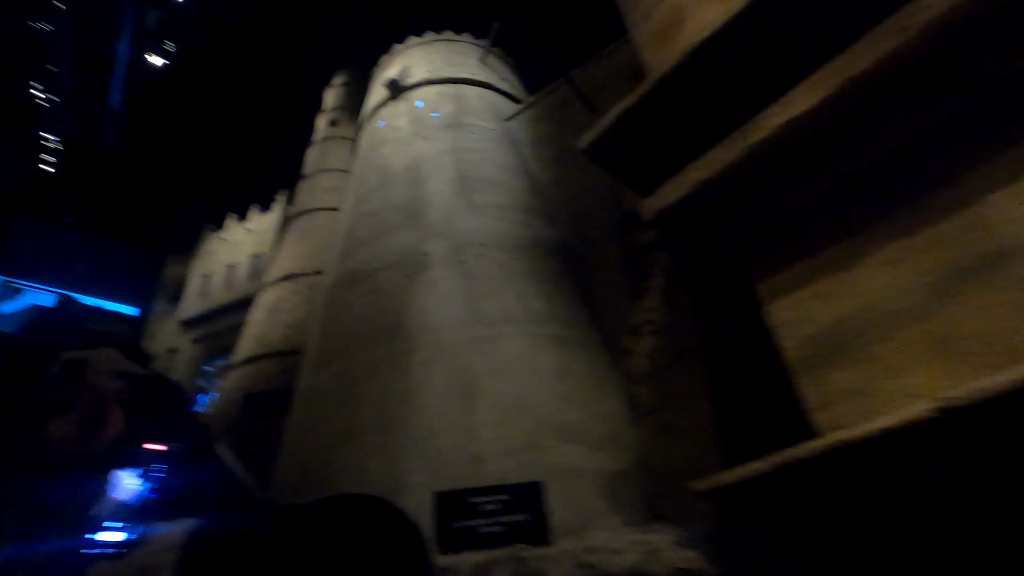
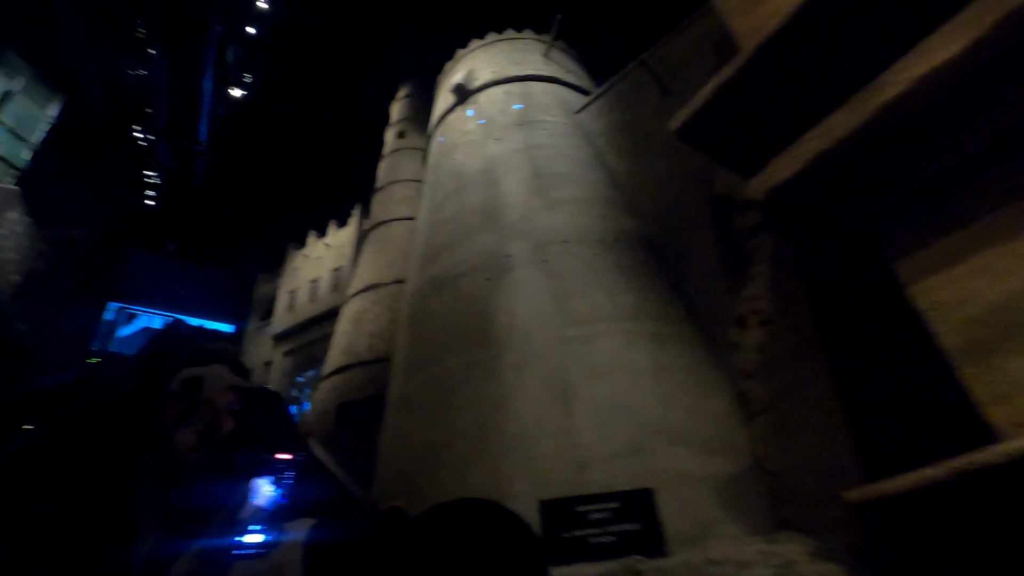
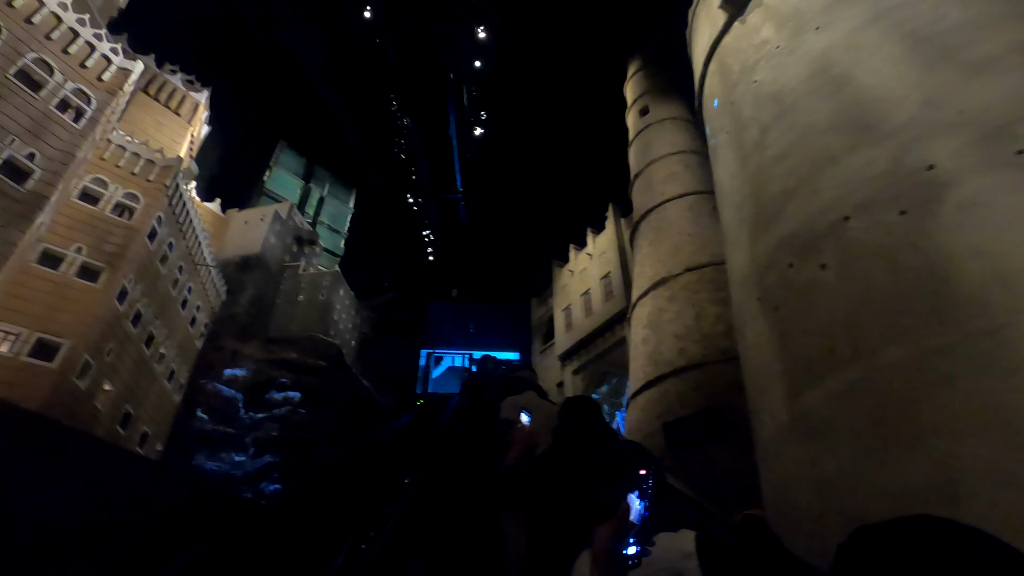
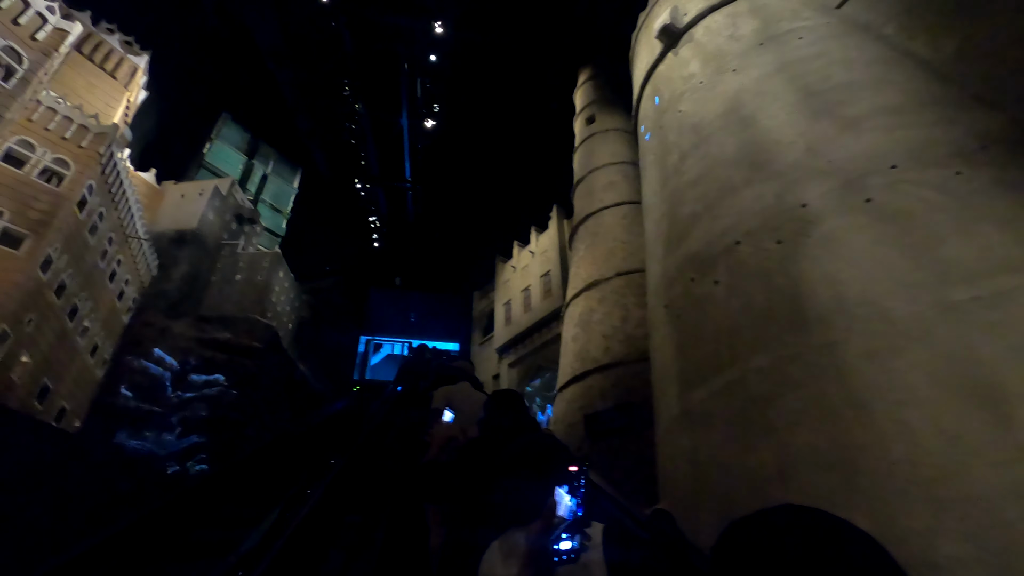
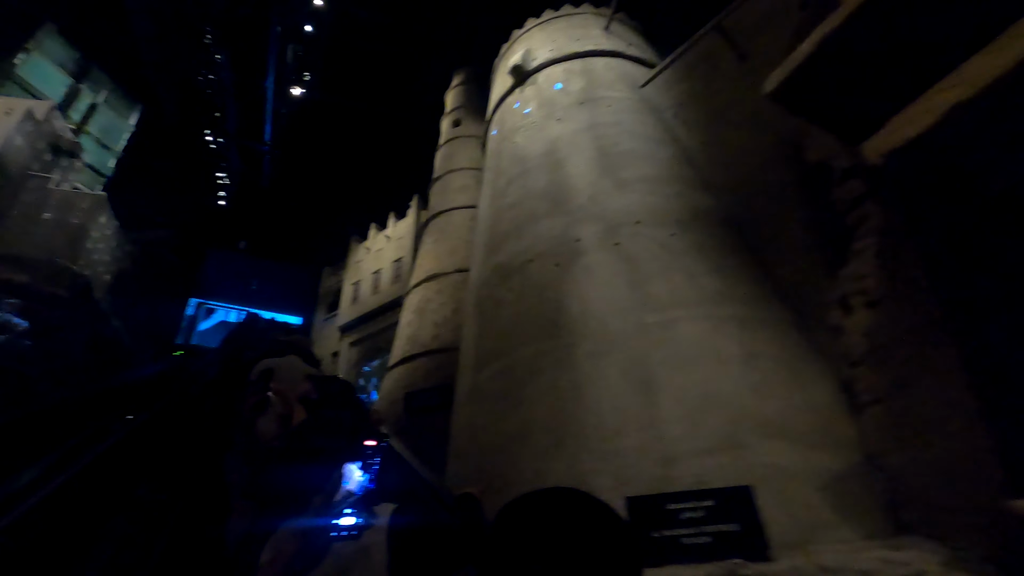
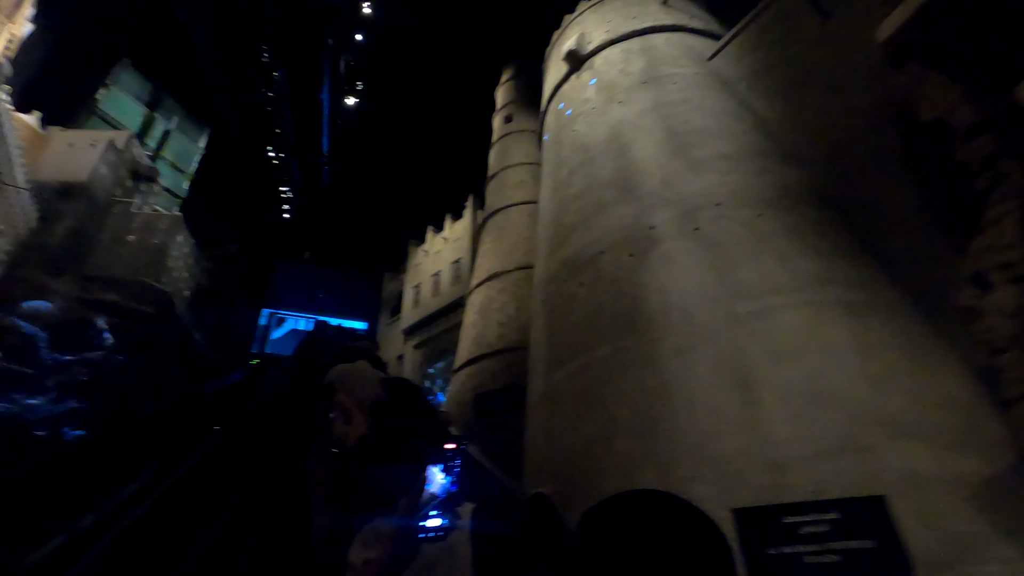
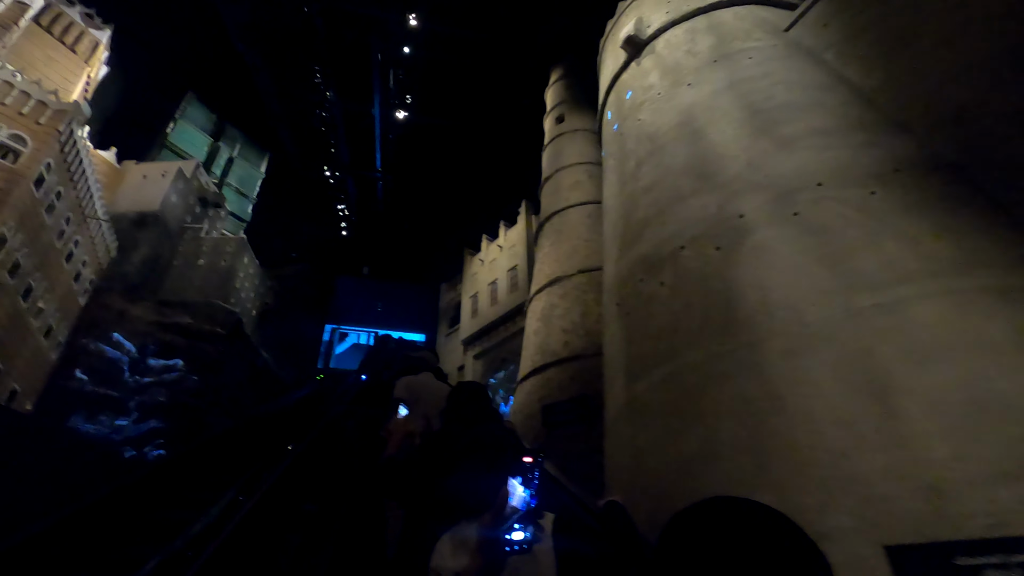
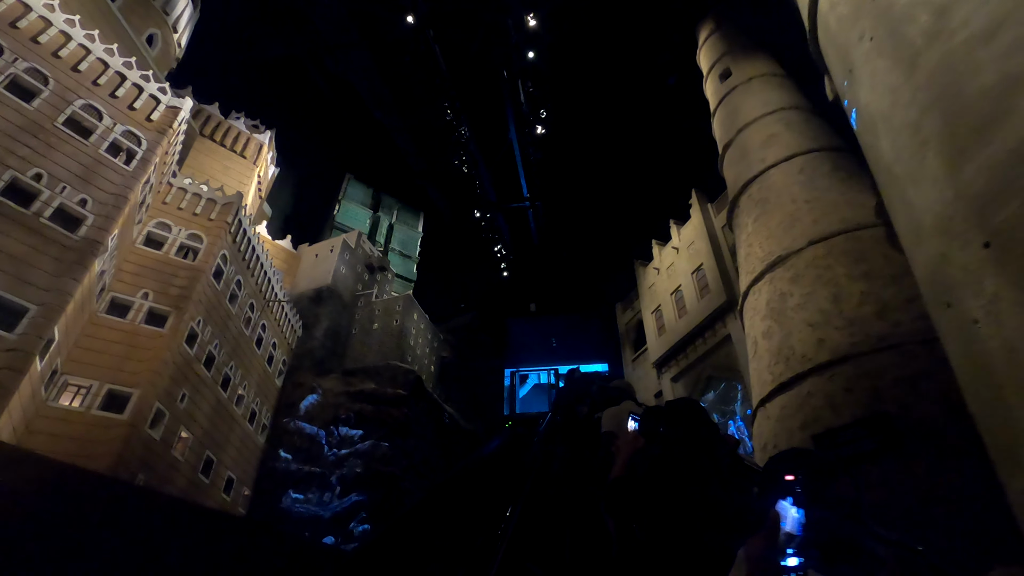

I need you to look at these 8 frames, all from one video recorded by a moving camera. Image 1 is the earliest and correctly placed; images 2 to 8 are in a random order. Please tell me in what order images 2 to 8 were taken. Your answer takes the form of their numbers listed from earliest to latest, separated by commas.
2, 5, 6, 7, 4, 3, 8
